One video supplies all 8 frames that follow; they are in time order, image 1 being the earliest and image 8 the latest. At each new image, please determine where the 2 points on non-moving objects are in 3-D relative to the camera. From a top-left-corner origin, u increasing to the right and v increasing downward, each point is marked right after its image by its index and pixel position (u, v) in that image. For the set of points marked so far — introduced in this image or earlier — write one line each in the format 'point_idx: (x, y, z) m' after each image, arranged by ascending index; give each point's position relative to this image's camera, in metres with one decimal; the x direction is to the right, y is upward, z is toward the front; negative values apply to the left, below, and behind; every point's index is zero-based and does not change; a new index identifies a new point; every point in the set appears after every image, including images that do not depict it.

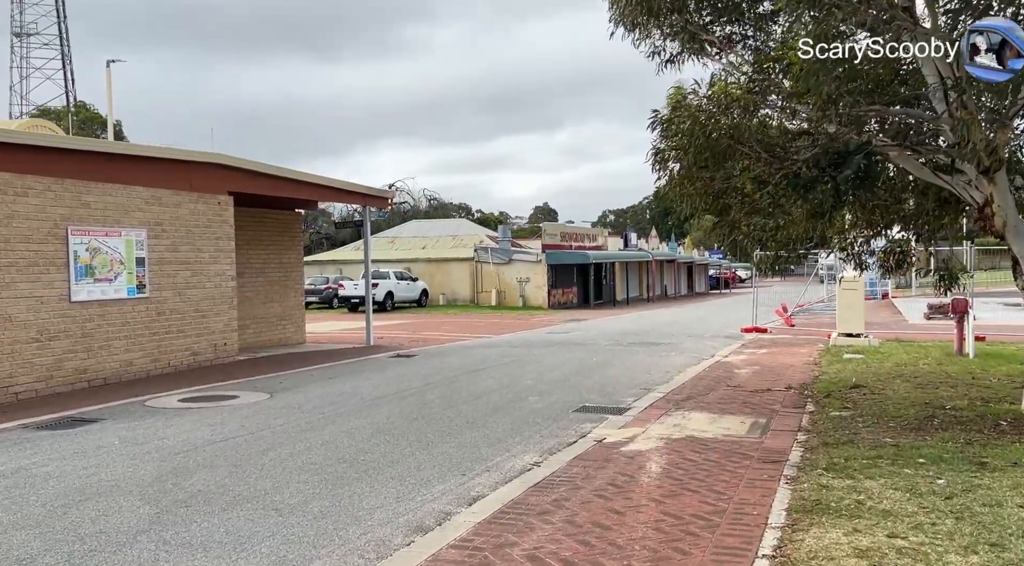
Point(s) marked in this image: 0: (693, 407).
0: (+2.1, -1.4, +10.4) m
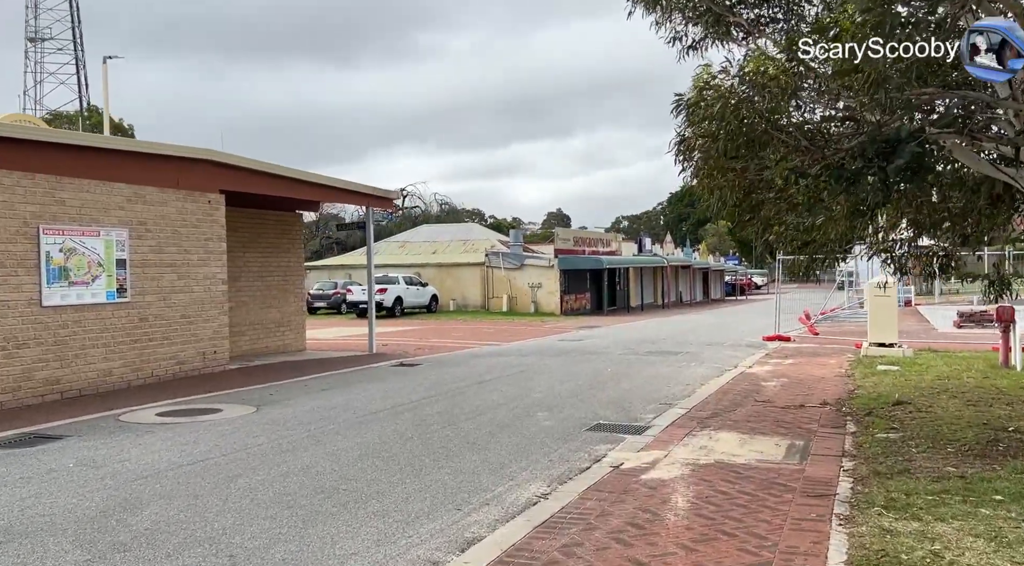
0: (+2.2, -1.5, +9.4) m
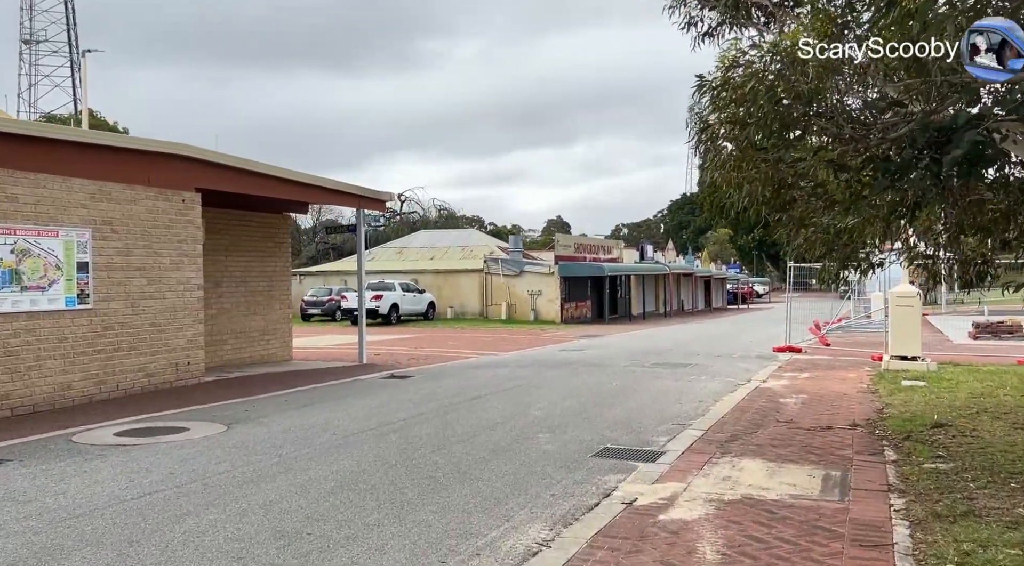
0: (+2.2, -1.6, +8.3) m
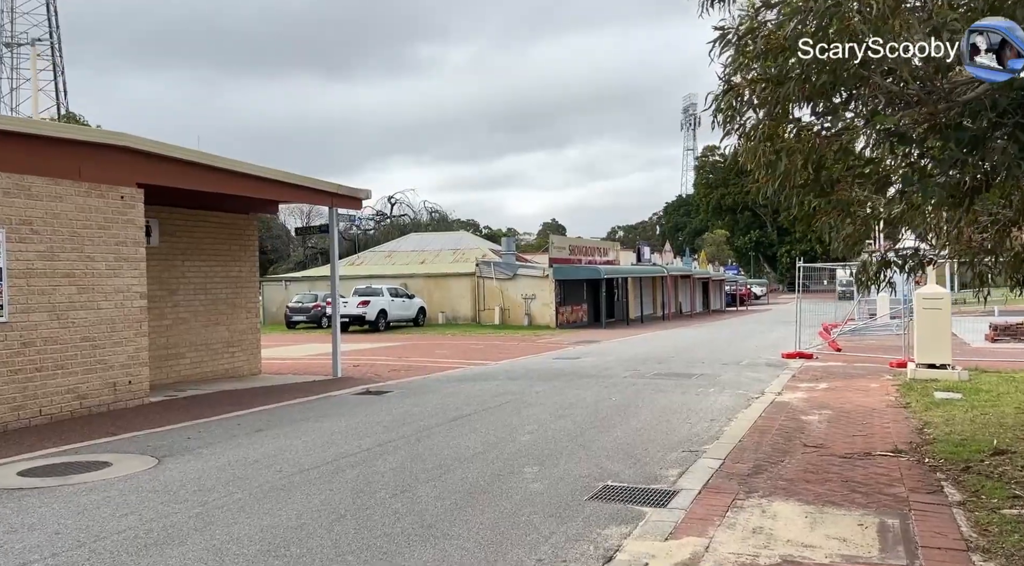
0: (+2.0, -1.6, +6.9) m
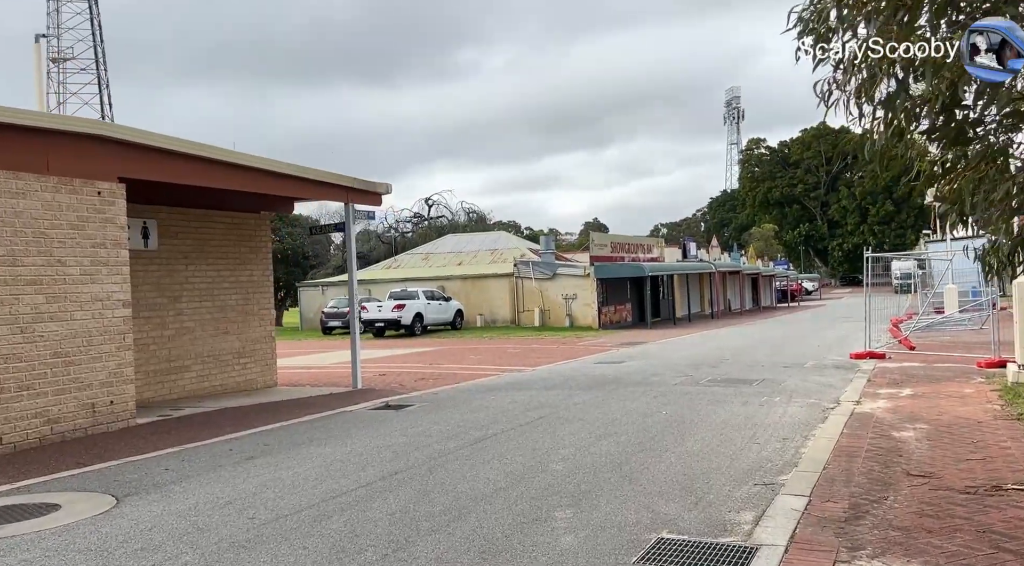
0: (+2.2, -1.5, +5.2) m
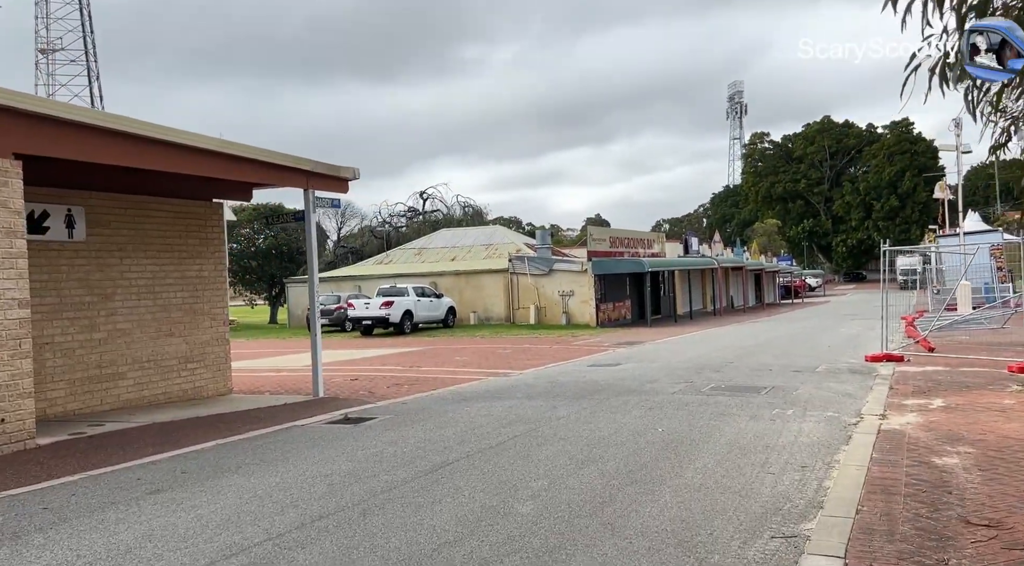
0: (+1.8, -1.5, +3.6) m
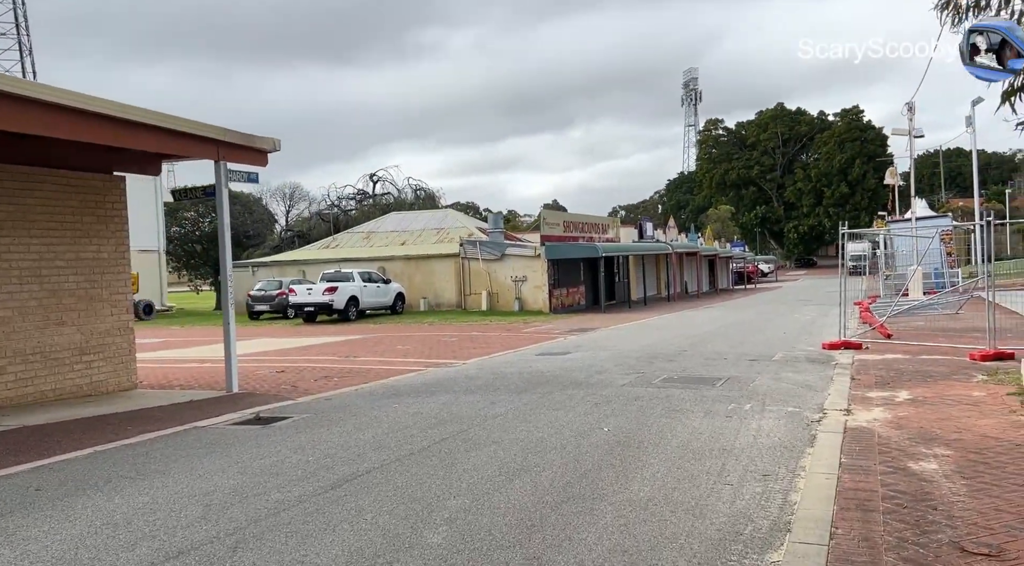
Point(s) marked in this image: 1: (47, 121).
0: (+1.4, -1.4, +2.6) m
1: (-4.8, +1.6, +8.3) m
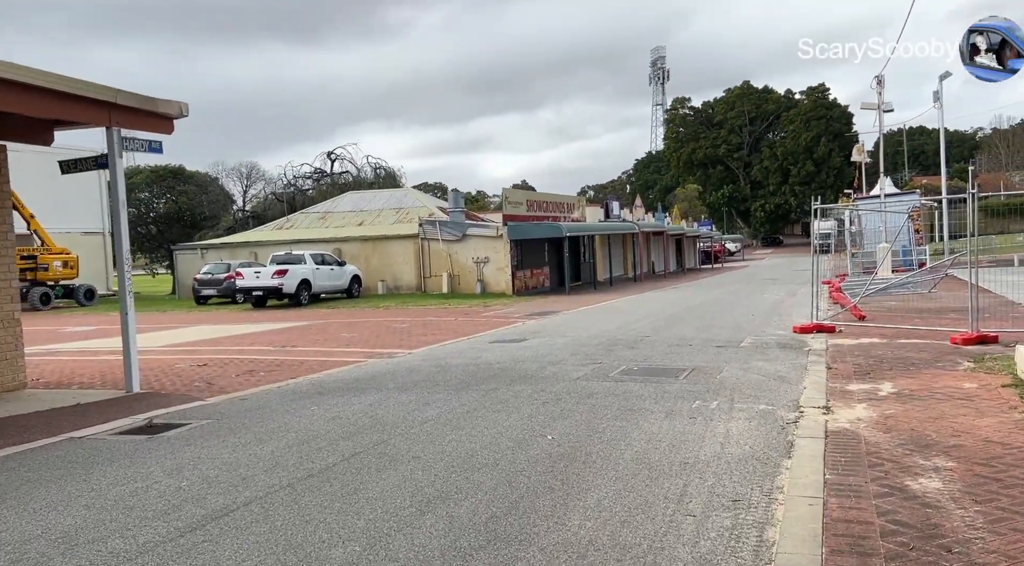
0: (+1.0, -1.4, +1.4) m
1: (-5.4, +1.7, +6.8) m
